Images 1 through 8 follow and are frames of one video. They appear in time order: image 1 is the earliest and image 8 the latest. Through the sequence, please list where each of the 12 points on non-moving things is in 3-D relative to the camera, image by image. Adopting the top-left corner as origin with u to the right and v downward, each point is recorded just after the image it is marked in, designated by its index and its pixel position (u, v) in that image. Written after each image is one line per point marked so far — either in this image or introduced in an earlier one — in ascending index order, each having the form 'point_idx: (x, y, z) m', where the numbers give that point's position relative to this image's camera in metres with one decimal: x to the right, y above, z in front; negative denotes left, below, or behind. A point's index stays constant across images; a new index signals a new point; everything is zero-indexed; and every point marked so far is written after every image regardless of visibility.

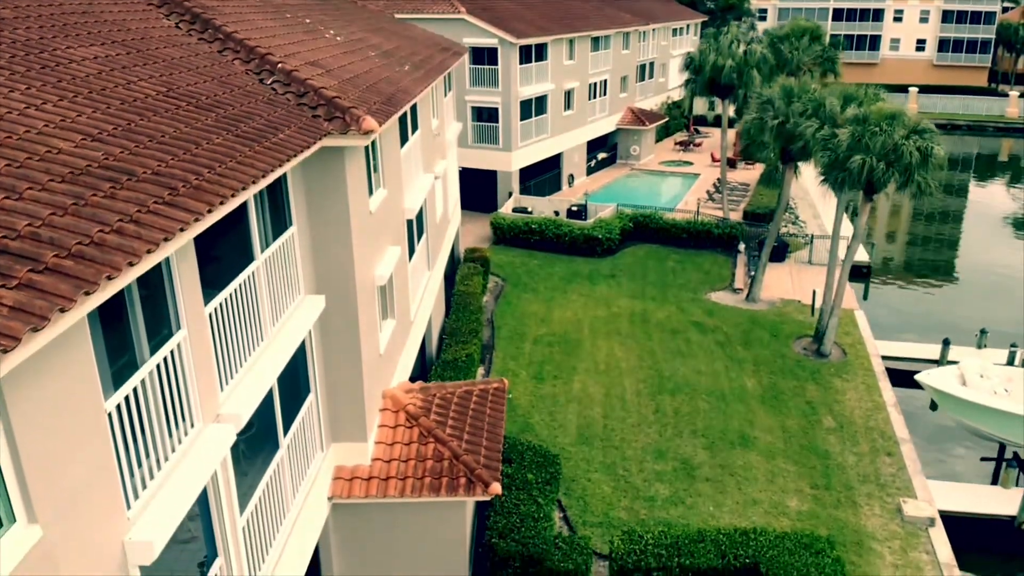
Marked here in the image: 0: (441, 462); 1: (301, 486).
0: (-1.4, -3.6, +15.1) m
1: (-3.7, -3.5, +13.0) m
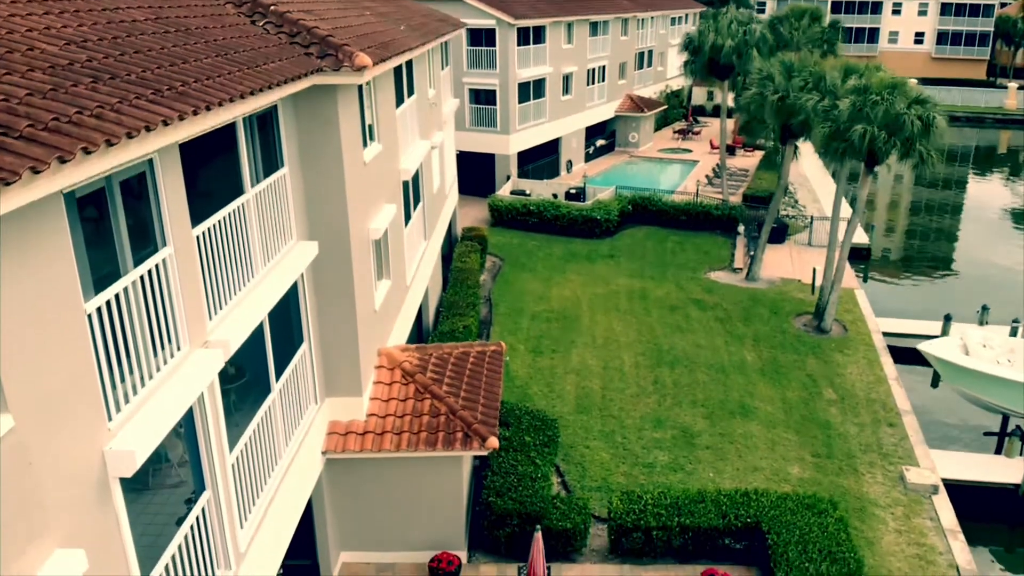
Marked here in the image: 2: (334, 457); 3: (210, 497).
0: (-1.5, -2.6, +14.8) m
1: (-3.8, -2.5, +12.8) m
2: (-3.5, -3.3, +14.3) m
3: (-3.9, -2.7, +9.6) m
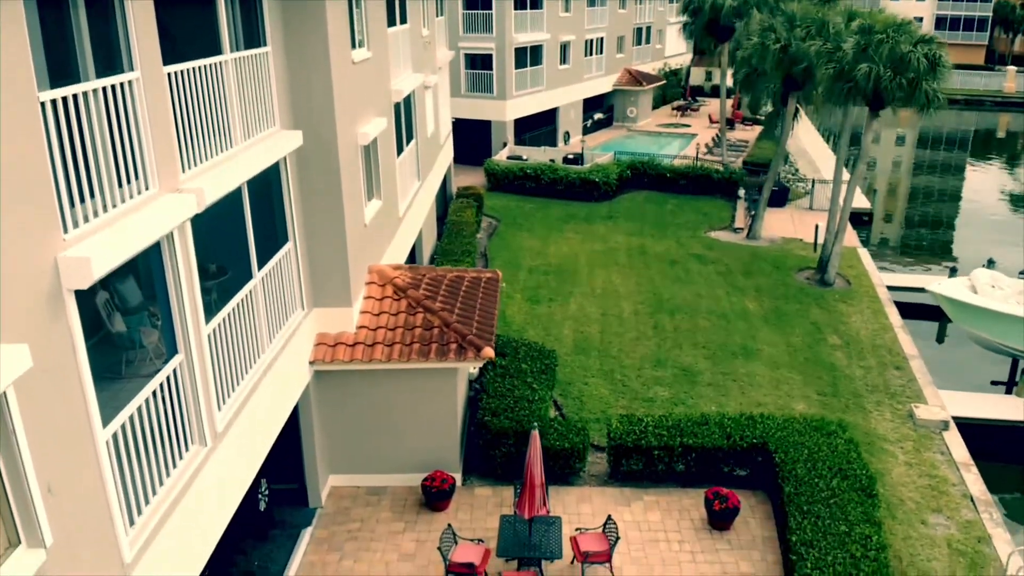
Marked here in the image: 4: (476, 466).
0: (-1.6, -0.8, +14.1) m
1: (-3.8, -0.7, +12.1) m
2: (-3.5, -1.5, +13.7) m
3: (-4.0, -0.9, +8.9) m
4: (-0.7, -3.8, +15.6) m
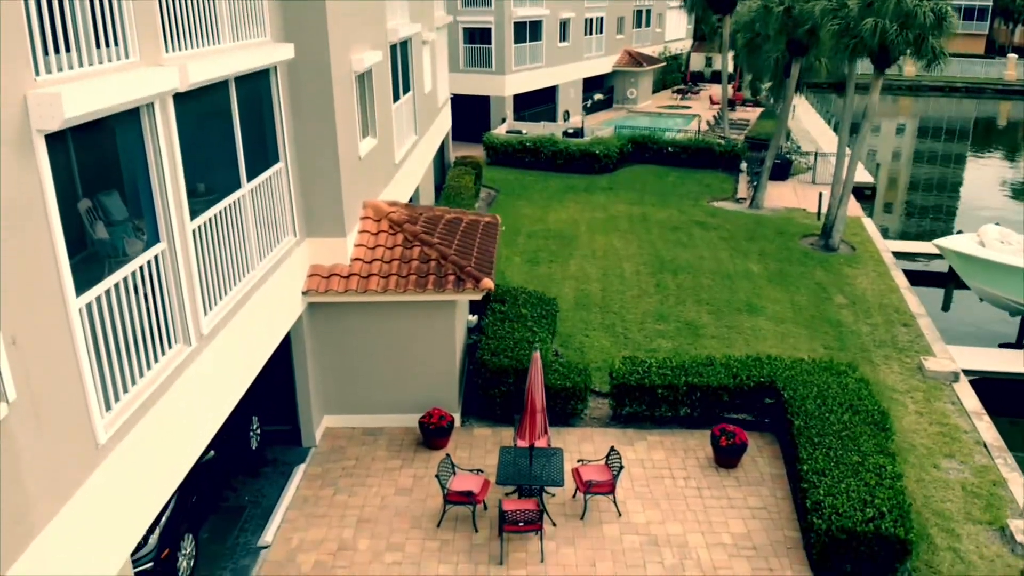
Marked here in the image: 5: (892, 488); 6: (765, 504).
0: (-1.6, +0.5, +13.7) m
1: (-3.8, +0.5, +11.6) m
2: (-3.5, -0.2, +13.2) m
3: (-4.0, +0.4, +8.5) m
4: (-0.8, -2.5, +15.2) m
5: (+5.8, -3.1, +11.4) m
6: (+4.3, -3.7, +12.7) m
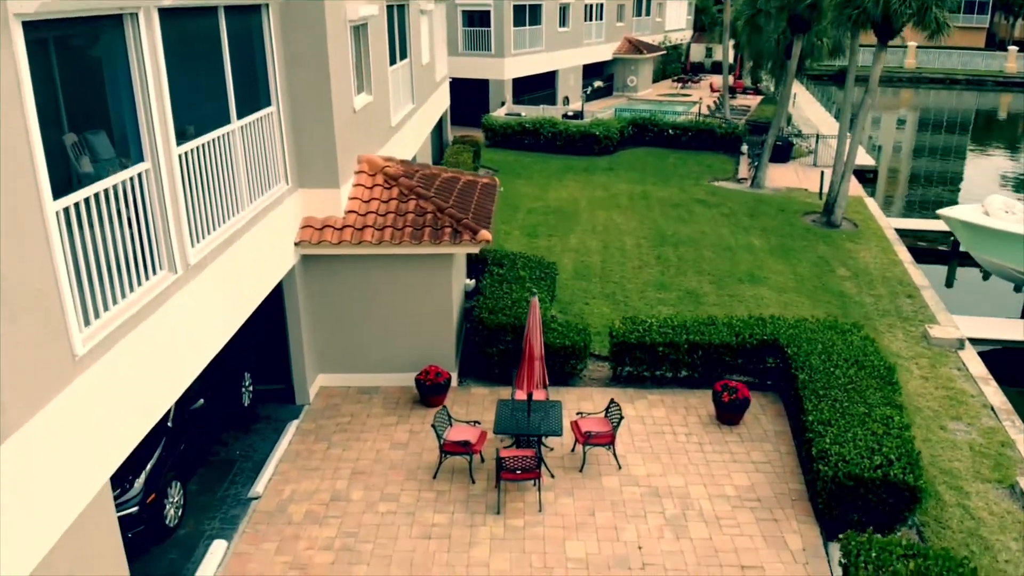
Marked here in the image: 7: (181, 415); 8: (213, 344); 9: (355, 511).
0: (-1.6, +1.3, +13.4) m
1: (-3.9, +1.4, +11.3) m
2: (-3.6, +0.6, +12.9) m
3: (-4.0, +1.3, +8.2) m
4: (-0.8, -1.7, +14.9) m
5: (+5.8, -2.2, +11.1) m
6: (+4.3, -2.8, +12.4) m
7: (-4.9, -1.9, +11.1) m
8: (-3.9, -0.7, +9.6) m
9: (-2.3, -3.3, +11.0) m
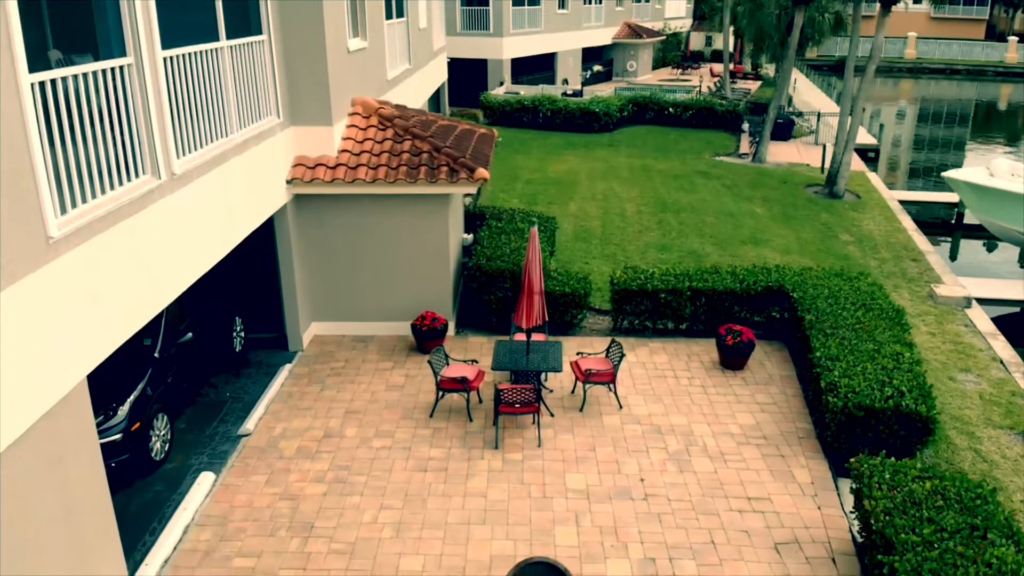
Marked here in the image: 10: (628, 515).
0: (-1.6, +2.3, +13.0) m
1: (-3.9, +2.4, +11.0) m
2: (-3.6, +1.7, +12.6) m
3: (-4.0, +2.3, +7.8) m
4: (-0.8, -0.6, +14.5) m
5: (+5.8, -1.2, +10.7) m
6: (+4.3, -1.8, +12.0) m
7: (-5.0, -0.9, +10.7) m
8: (-3.9, +0.3, +9.2) m
9: (-2.3, -2.3, +10.6) m
10: (+1.5, -2.8, +9.3) m
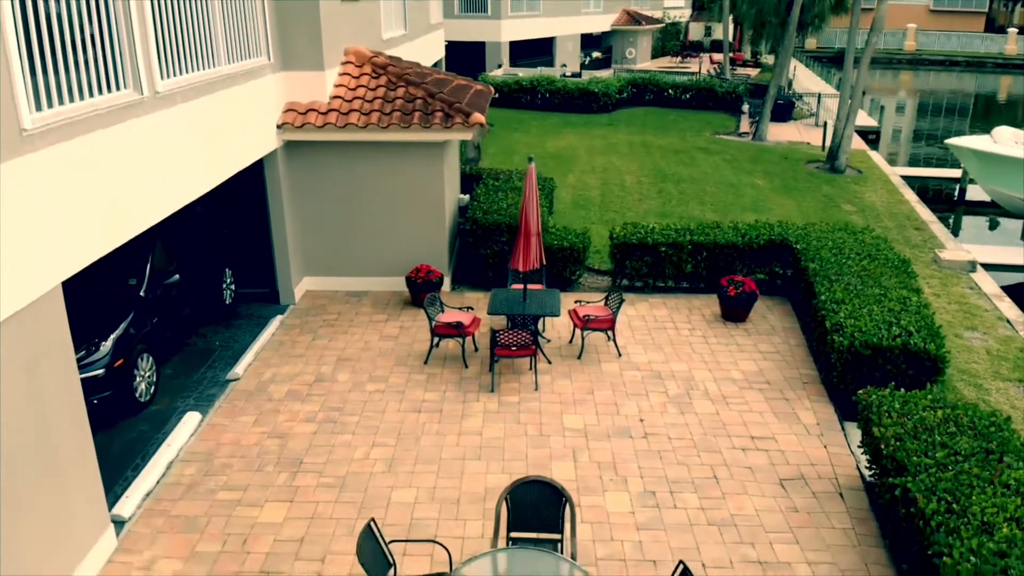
0: (-1.7, +3.2, +12.7) m
1: (-3.9, +3.3, +10.7) m
2: (-3.7, +2.5, +12.3) m
3: (-4.1, +3.2, +7.5) m
4: (-0.9, +0.2, +14.2) m
5: (+5.7, -0.4, +10.4) m
6: (+4.2, -1.0, +11.7) m
7: (-5.0, 0.0, +10.4) m
8: (-3.9, +1.2, +8.9) m
9: (-2.4, -1.4, +10.3) m
10: (+1.4, -2.0, +9.0) m
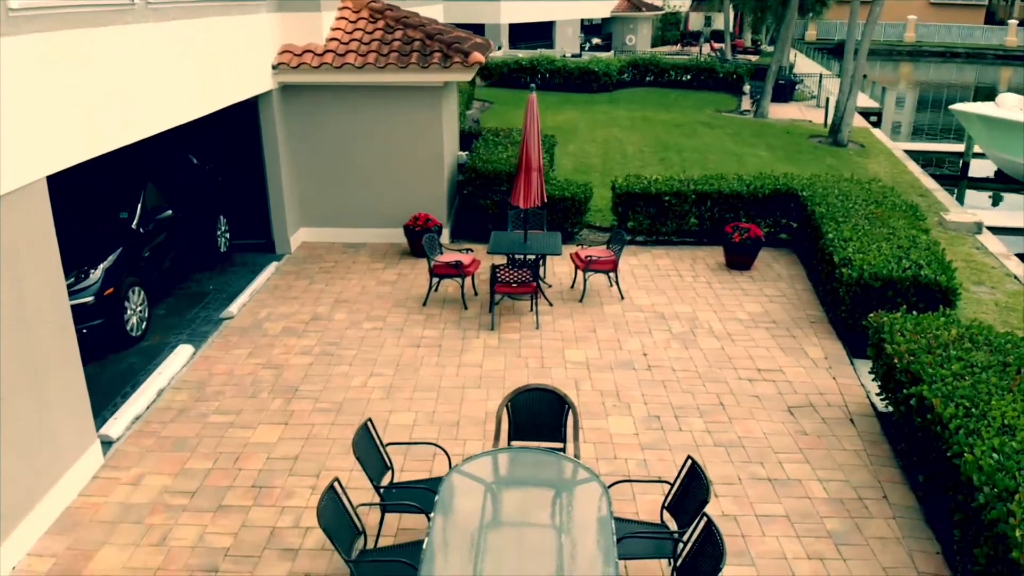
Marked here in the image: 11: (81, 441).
0: (-1.7, +4.0, +12.5) m
1: (-3.9, +4.2, +10.4) m
2: (-3.7, +3.4, +12.0) m
3: (-4.1, +4.1, +7.3) m
4: (-0.9, +1.1, +14.0) m
5: (+5.7, +0.5, +10.2) m
6: (+4.2, -0.1, +11.5) m
7: (-5.0, +0.9, +10.1) m
8: (-3.9, +2.0, +8.7) m
9: (-2.4, -0.5, +10.0) m
10: (+1.4, -1.1, +8.7) m
11: (-4.0, -1.4, +6.8) m
